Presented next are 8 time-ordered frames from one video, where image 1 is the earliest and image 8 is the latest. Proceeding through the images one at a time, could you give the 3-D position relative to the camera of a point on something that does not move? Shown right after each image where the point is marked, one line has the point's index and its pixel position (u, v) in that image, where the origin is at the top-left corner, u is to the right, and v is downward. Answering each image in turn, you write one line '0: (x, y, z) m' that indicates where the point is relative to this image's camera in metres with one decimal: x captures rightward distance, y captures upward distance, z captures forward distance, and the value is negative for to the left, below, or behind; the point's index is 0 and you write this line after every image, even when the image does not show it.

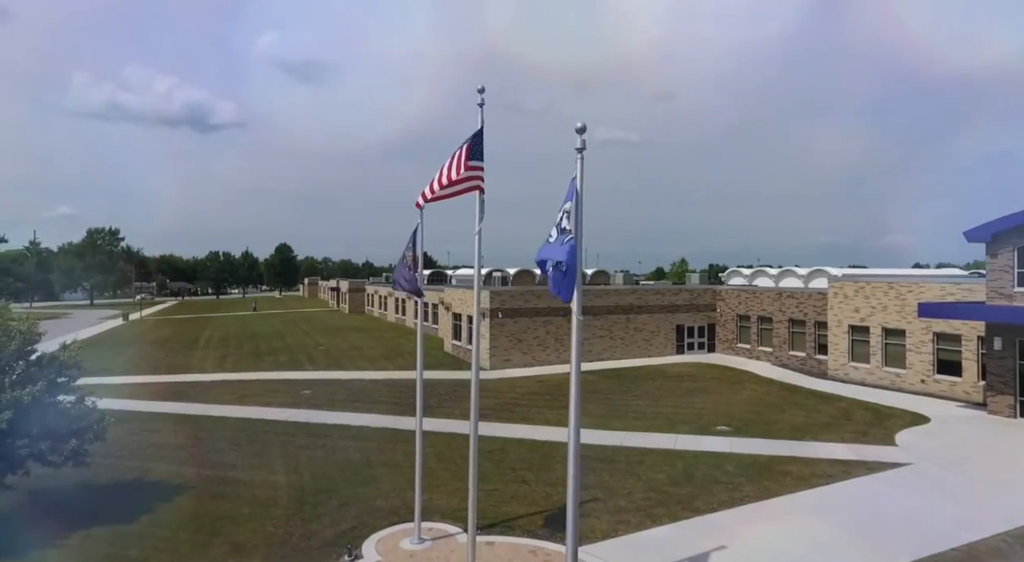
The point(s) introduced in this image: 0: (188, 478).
0: (-6.9, -4.2, +14.1) m
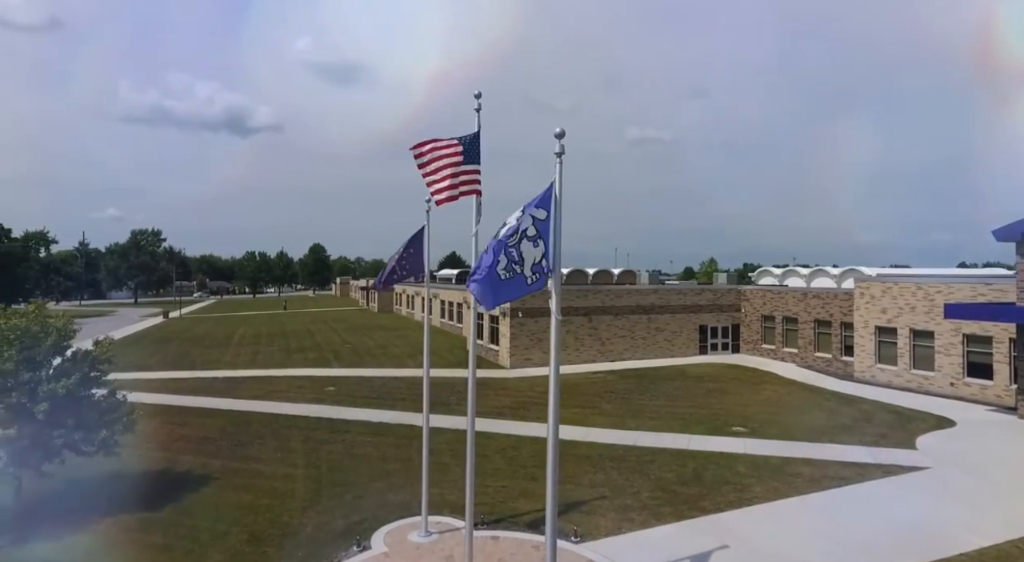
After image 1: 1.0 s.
0: (-6.7, -4.2, +14.8) m
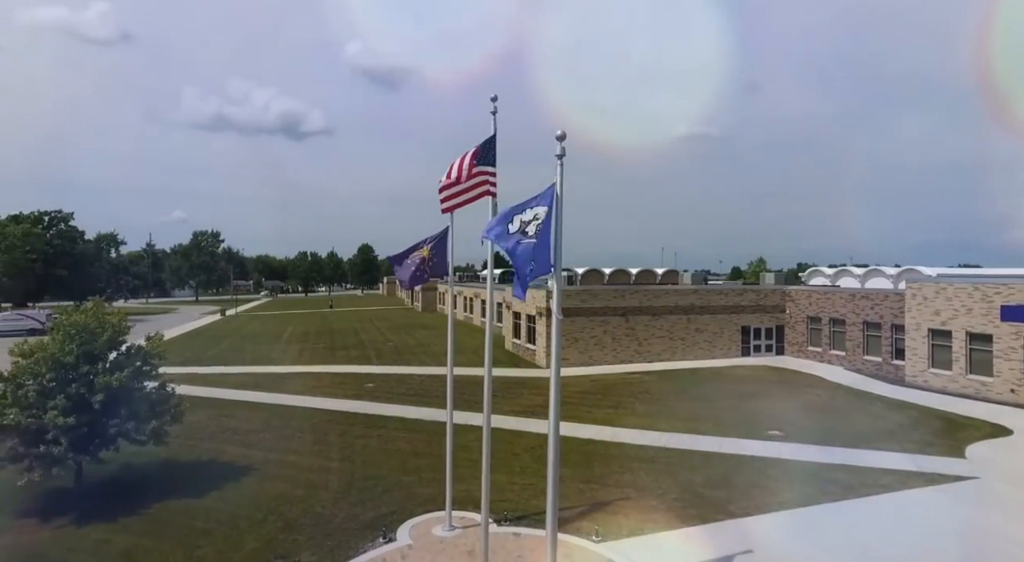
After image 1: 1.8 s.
0: (-6.1, -4.2, +15.6) m
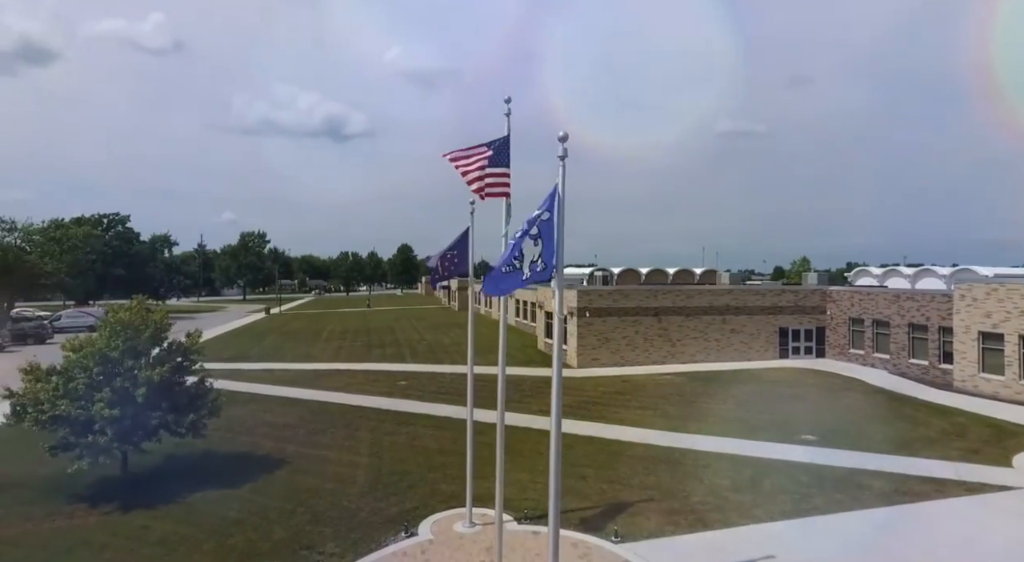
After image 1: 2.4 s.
0: (-5.4, -4.2, +16.1) m
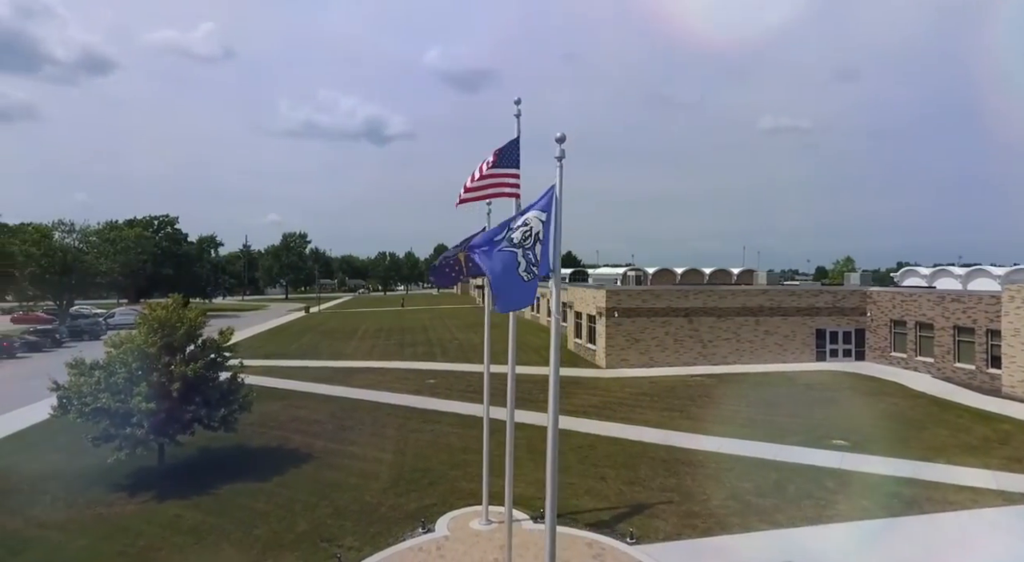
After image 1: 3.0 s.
0: (-4.9, -4.2, +16.5) m
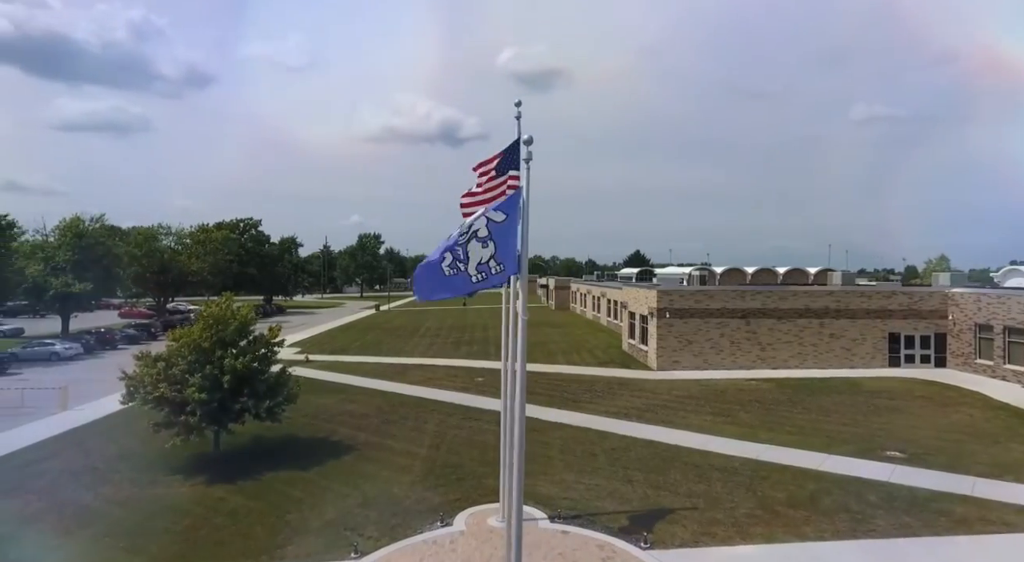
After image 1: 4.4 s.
0: (-4.0, -4.2, +17.3) m
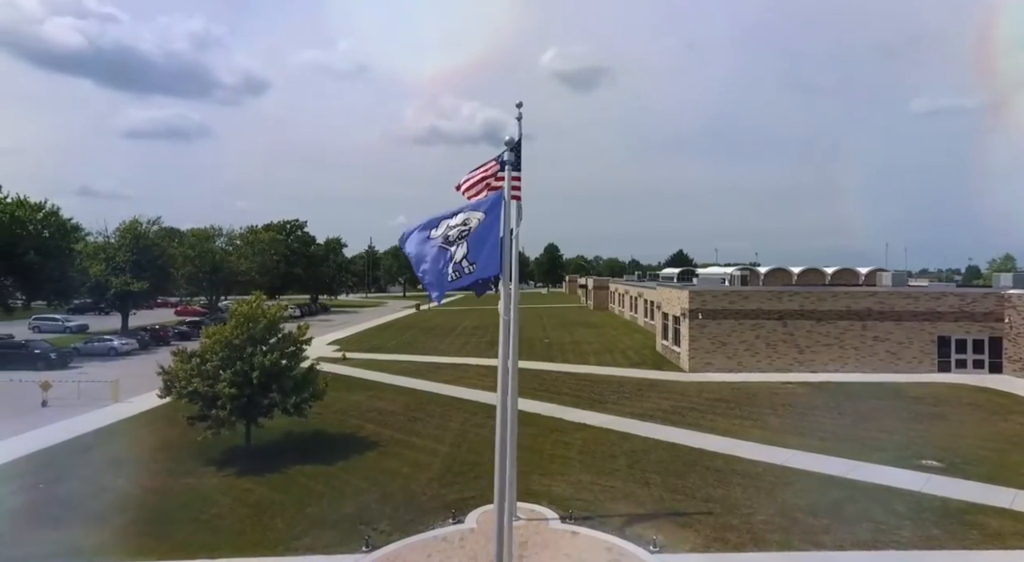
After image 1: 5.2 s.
0: (-3.4, -4.2, +17.6) m
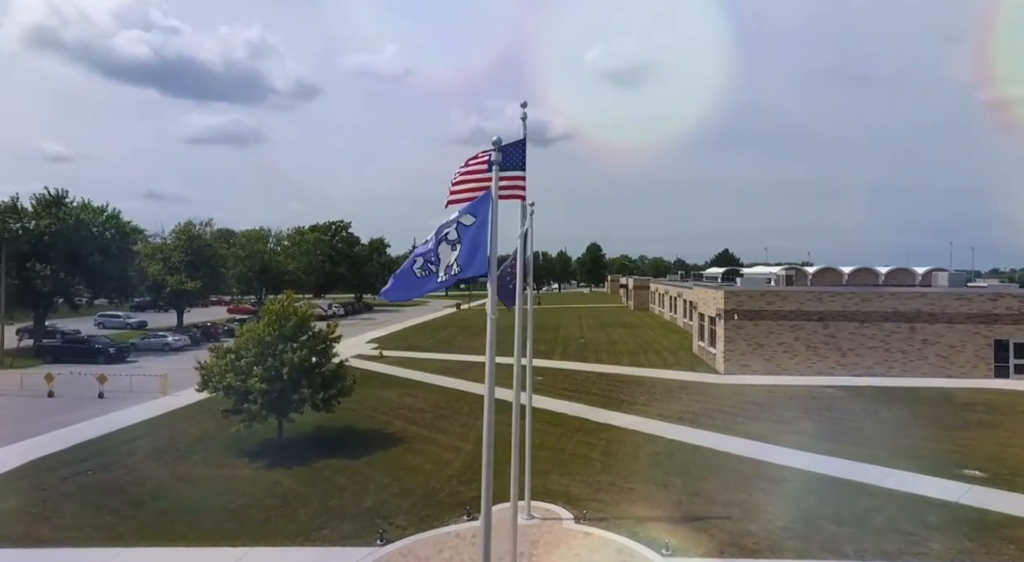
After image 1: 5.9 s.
0: (-2.8, -4.1, +17.8) m
